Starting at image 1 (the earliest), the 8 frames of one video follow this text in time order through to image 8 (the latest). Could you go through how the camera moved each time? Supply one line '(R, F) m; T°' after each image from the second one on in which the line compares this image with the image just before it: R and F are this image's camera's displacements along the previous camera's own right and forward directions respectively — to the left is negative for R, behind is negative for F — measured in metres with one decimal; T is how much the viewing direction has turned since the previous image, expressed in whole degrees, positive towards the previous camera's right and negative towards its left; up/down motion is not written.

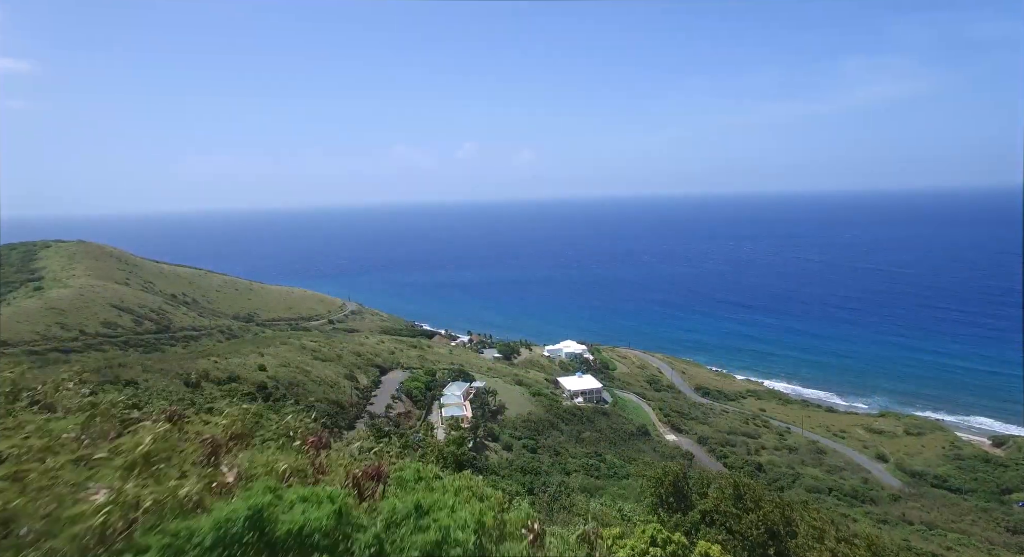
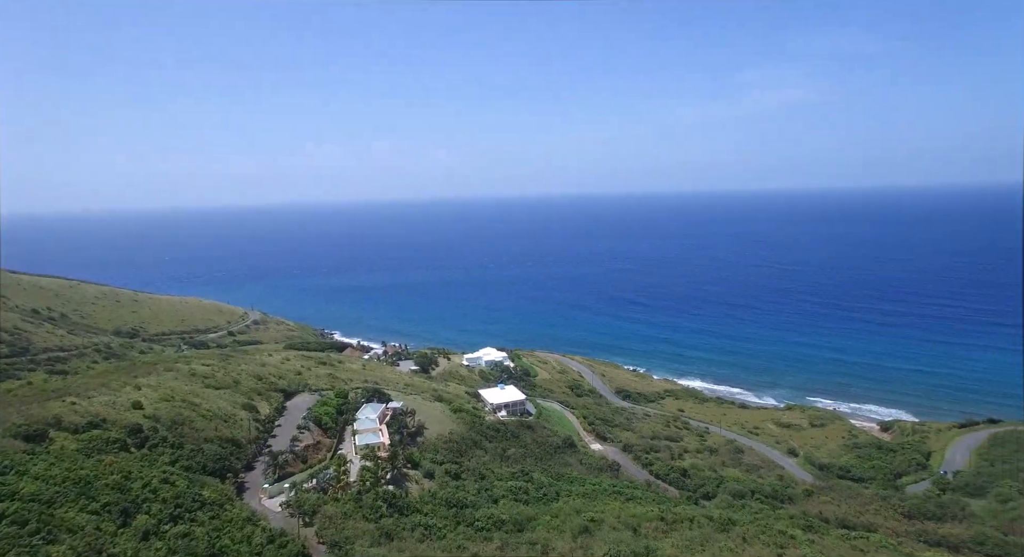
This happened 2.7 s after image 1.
(-0.2, +2.6) m; +7°
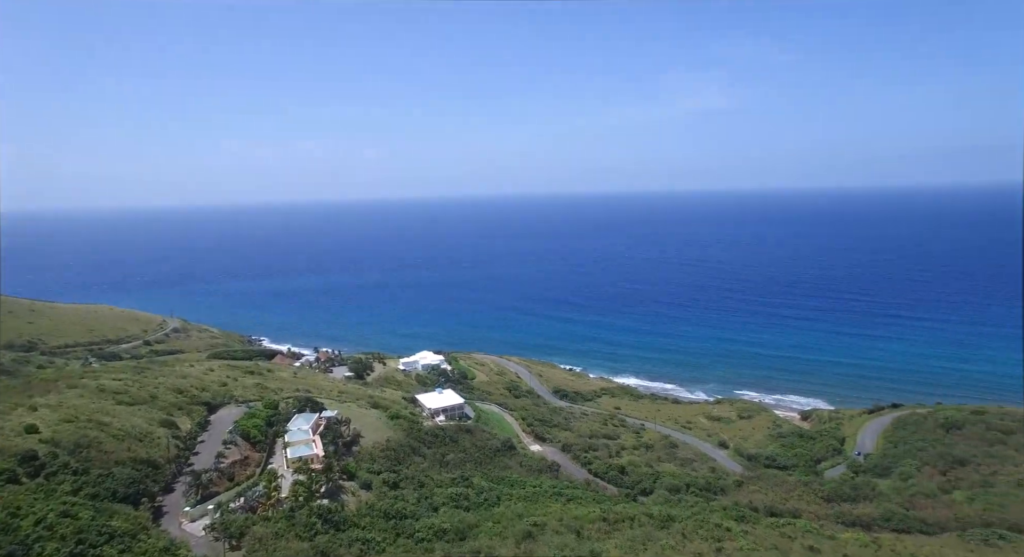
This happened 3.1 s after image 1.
(-0.1, +0.6) m; +5°
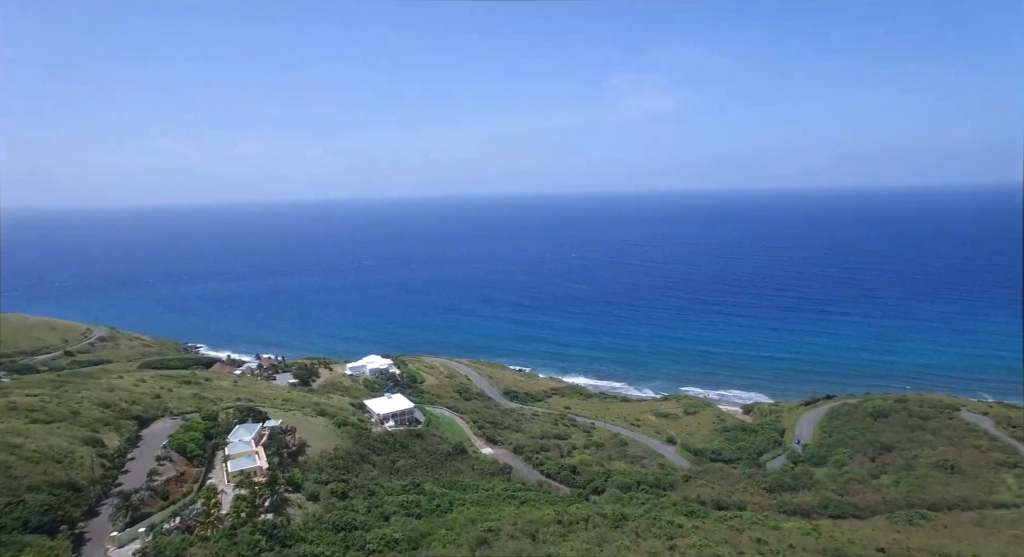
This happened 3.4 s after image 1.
(-0.1, +0.6) m; +4°
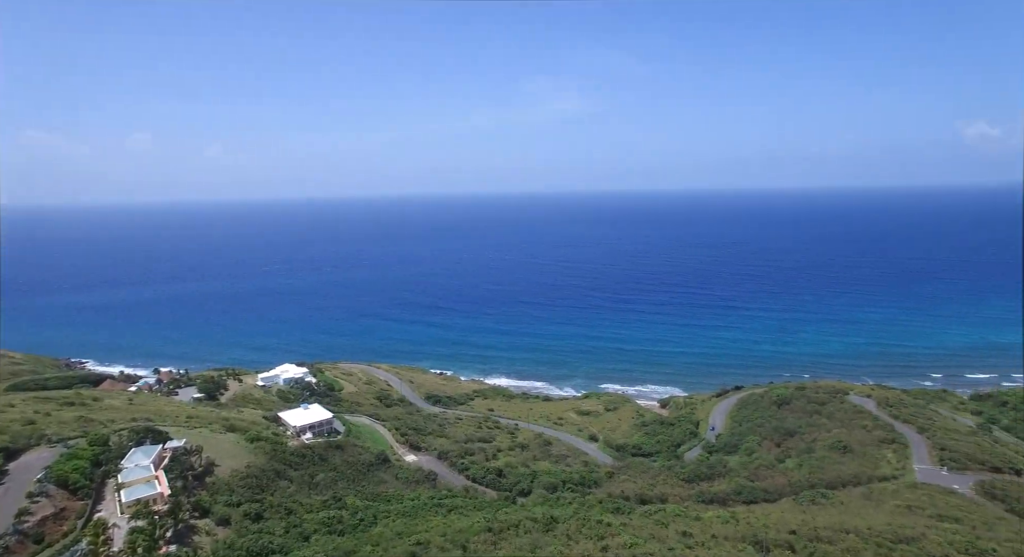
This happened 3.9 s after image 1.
(-0.2, +1.2) m; +7°
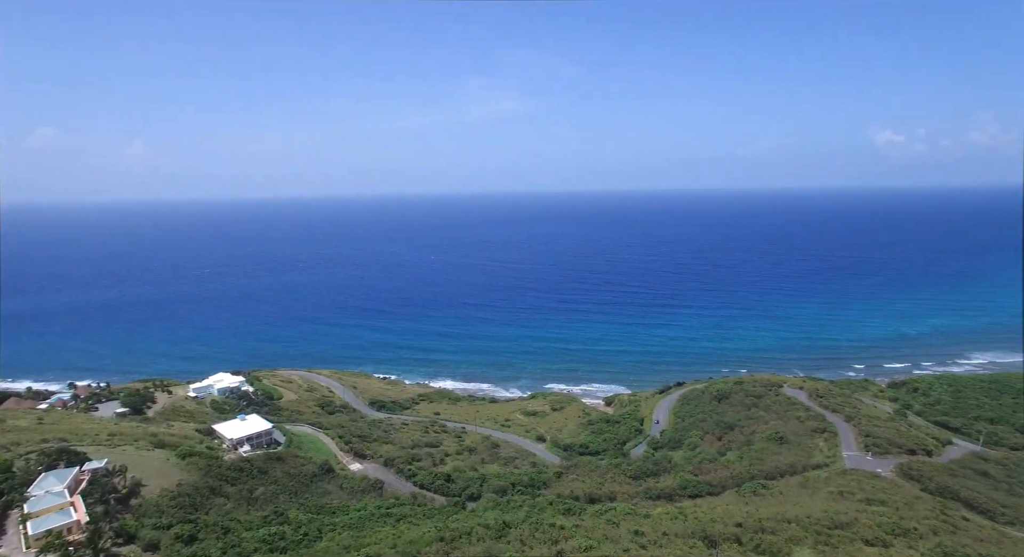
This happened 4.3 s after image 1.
(-0.2, +1.1) m; +5°
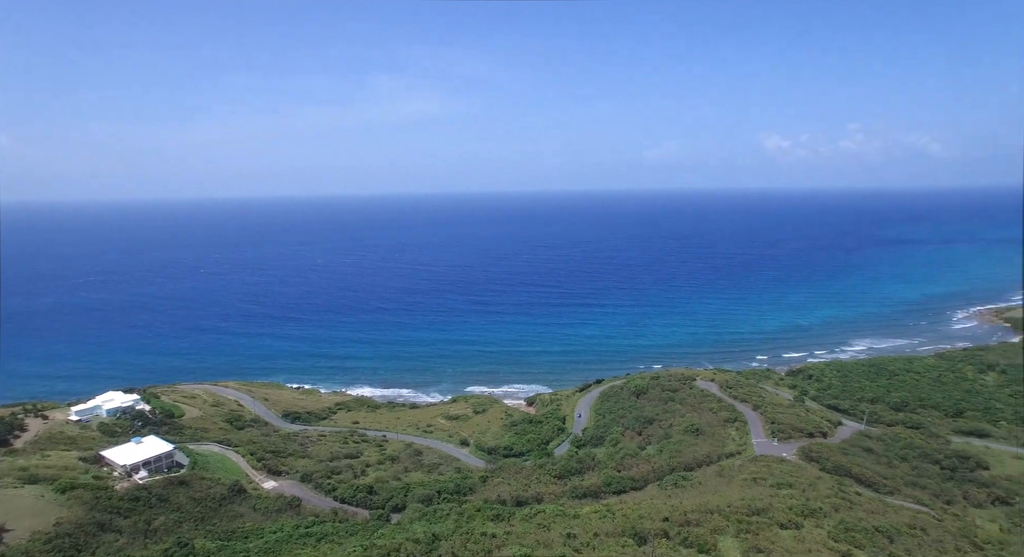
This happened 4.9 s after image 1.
(-0.4, +2.1) m; +7°
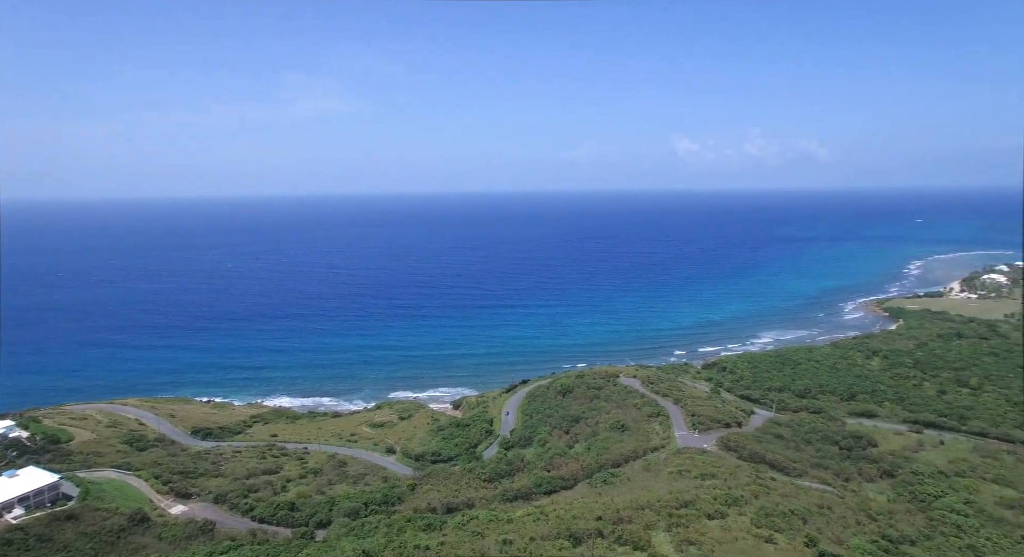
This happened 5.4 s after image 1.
(-0.4, +2.5) m; +6°
